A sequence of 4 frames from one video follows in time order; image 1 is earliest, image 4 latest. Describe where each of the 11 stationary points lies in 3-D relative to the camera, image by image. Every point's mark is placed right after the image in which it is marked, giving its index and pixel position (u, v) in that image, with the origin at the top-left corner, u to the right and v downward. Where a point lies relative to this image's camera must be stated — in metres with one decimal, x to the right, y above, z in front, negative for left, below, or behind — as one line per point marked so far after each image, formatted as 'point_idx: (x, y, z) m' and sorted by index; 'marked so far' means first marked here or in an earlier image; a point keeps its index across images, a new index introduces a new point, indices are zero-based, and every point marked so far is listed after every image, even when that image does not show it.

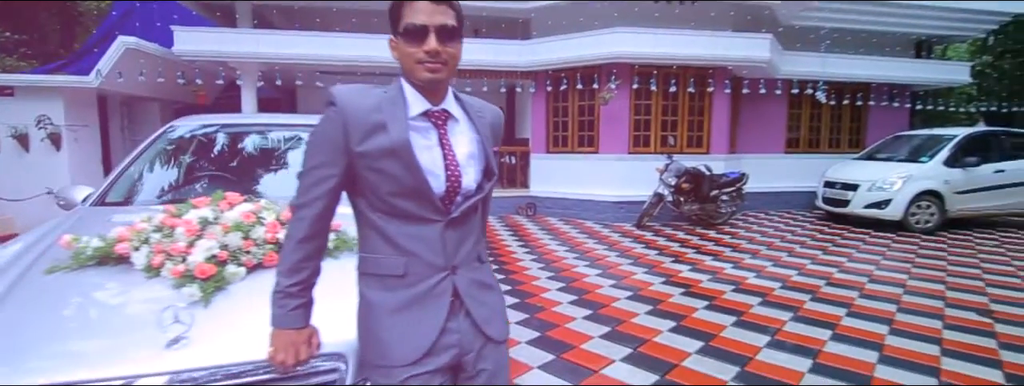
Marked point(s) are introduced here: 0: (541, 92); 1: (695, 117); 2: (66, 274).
0: (+0.5, +1.6, +7.9) m
1: (+2.8, +1.2, +7.5) m
2: (-1.3, -0.2, +1.5) m
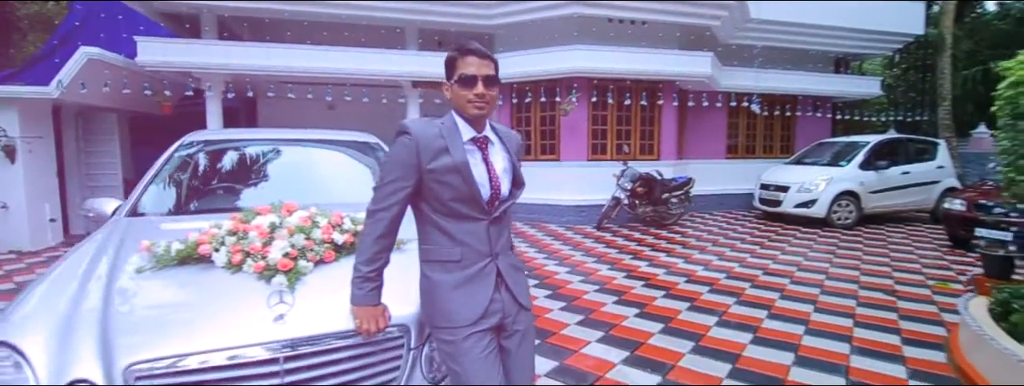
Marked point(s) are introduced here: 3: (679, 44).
0: (-0.1, +1.5, +8.3) m
1: (+2.3, +1.1, +8.2) m
2: (-1.3, -0.3, +1.8) m
3: (+3.0, +2.7, +8.7) m
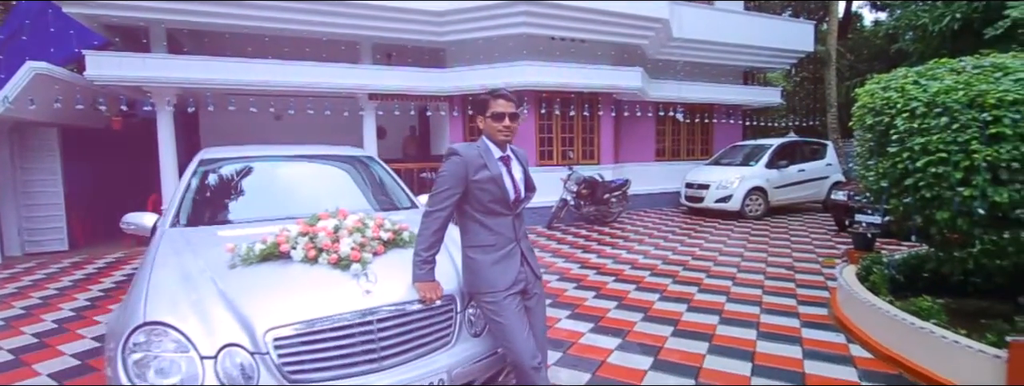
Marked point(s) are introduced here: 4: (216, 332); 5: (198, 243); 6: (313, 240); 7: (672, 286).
0: (-1.0, +1.4, +8.9) m
1: (+1.4, +1.1, +9.0) m
2: (-1.2, -0.3, +2.2) m
3: (+2.0, +2.7, +9.7) m
4: (-1.1, -0.5, +1.9) m
5: (-1.6, -0.3, +2.5) m
6: (-1.0, -0.2, +2.3) m
7: (+1.6, -0.9, +4.9) m
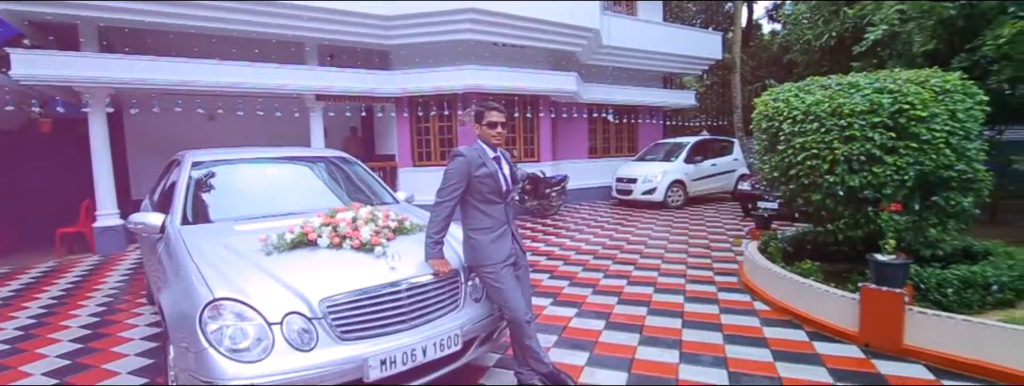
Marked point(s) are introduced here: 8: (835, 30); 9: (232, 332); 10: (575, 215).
0: (-2.0, +1.5, +9.2) m
1: (+0.3, +1.2, +9.7) m
2: (-1.2, -0.3, +2.6) m
3: (+0.8, +2.8, +10.5) m
4: (-1.1, -0.5, +2.3) m
5: (-1.7, -0.2, +2.8) m
6: (-1.0, -0.2, +2.8) m
7: (+1.2, -0.9, +5.7) m
8: (+6.2, +3.1, +9.3) m
9: (-1.3, -0.6, +2.2) m
10: (+1.2, -0.4, +9.5) m
